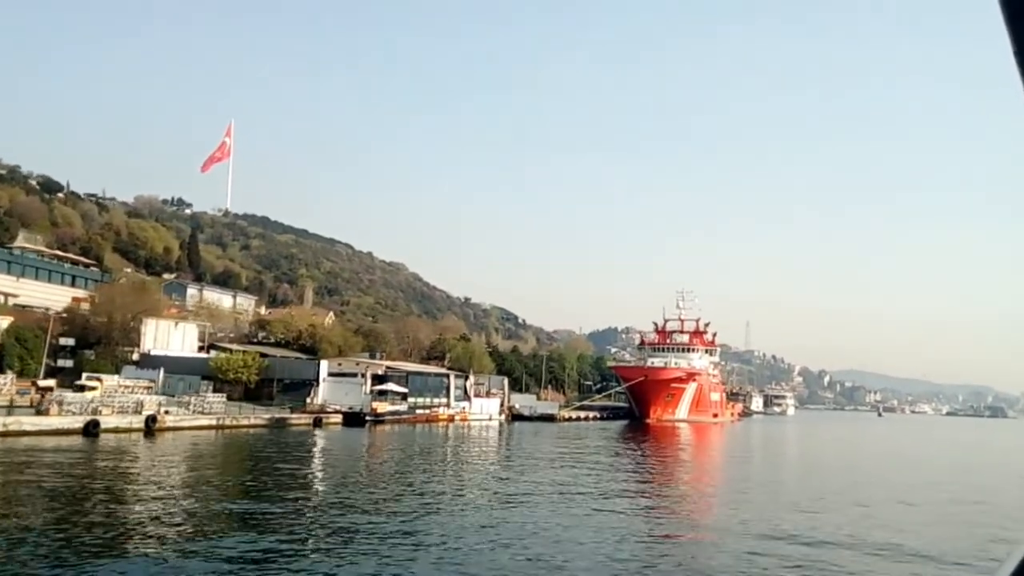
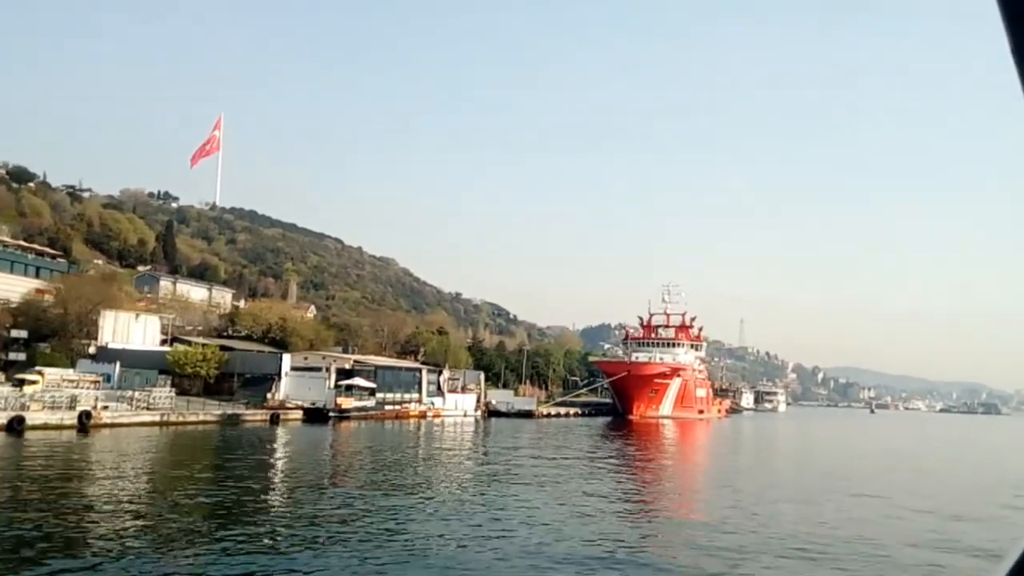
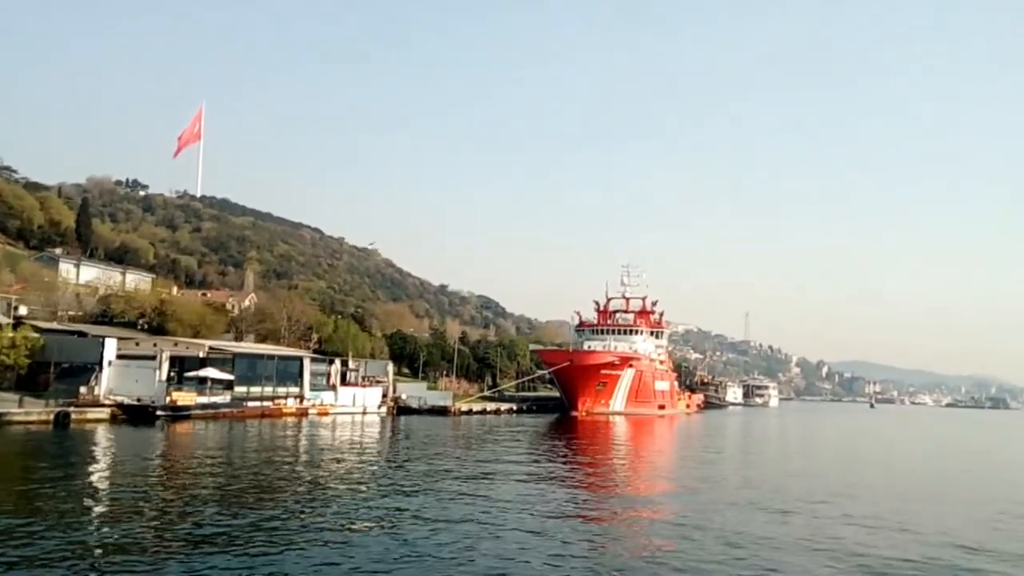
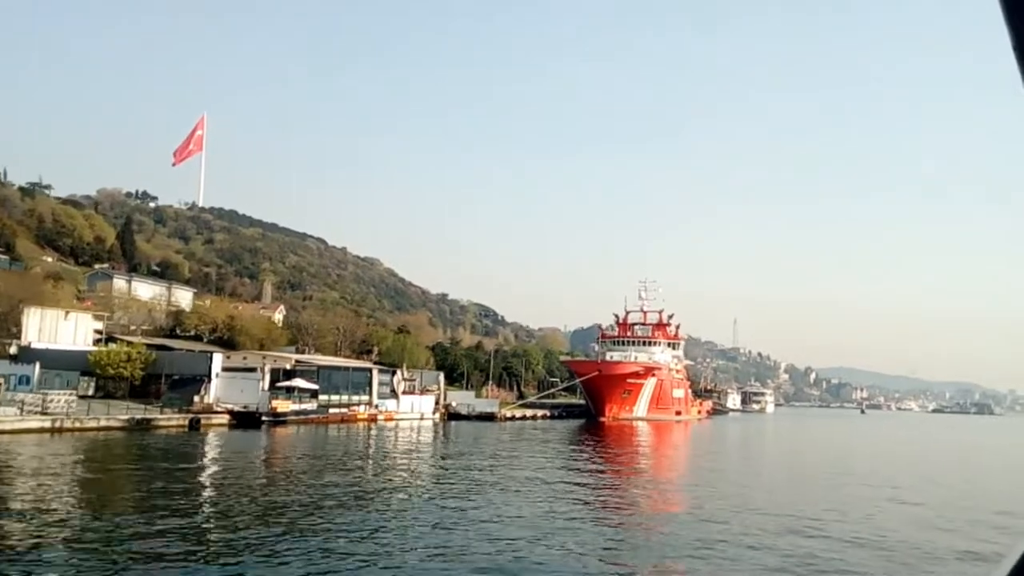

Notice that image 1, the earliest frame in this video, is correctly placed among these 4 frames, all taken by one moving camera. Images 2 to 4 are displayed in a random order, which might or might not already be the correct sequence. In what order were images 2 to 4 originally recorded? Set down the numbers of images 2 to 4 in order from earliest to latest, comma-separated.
2, 4, 3
